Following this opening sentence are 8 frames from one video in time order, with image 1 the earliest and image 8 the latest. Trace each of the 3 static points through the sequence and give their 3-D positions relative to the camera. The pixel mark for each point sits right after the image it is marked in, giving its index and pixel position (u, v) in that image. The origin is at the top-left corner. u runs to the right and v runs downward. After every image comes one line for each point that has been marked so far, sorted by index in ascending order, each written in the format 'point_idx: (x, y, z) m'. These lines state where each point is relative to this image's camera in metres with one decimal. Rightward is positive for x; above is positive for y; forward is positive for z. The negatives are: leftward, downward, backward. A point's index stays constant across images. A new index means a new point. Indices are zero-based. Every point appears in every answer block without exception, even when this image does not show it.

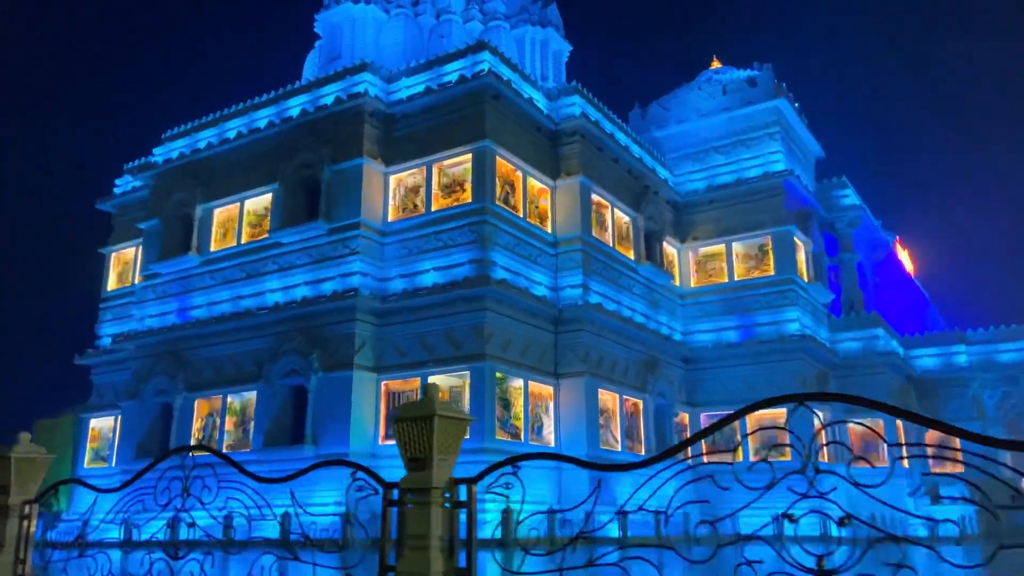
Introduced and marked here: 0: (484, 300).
0: (-0.7, -0.3, +18.9) m
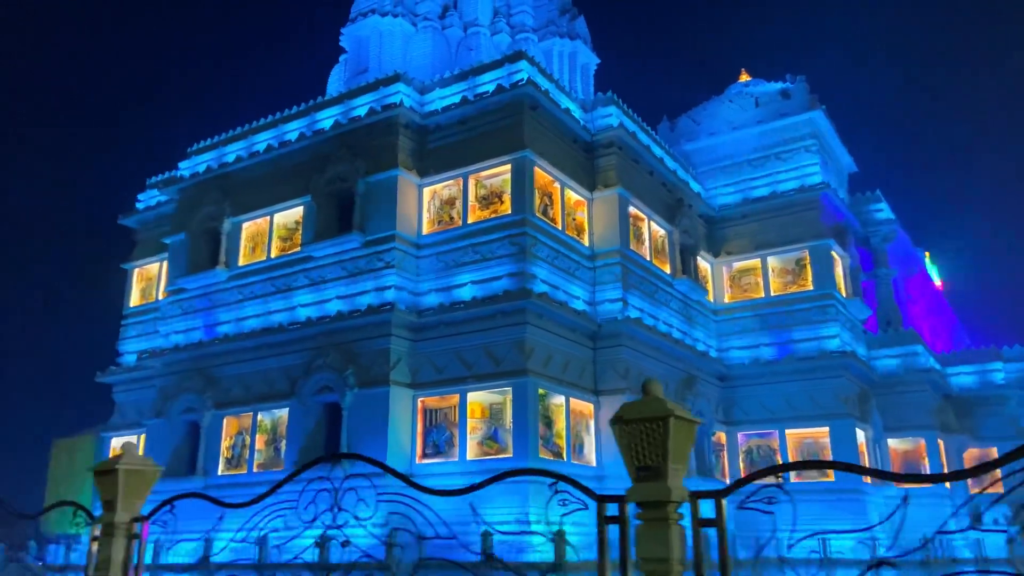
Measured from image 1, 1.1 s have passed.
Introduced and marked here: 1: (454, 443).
0: (+0.3, -0.6, +18.3) m
1: (-1.3, -3.6, +18.4) m
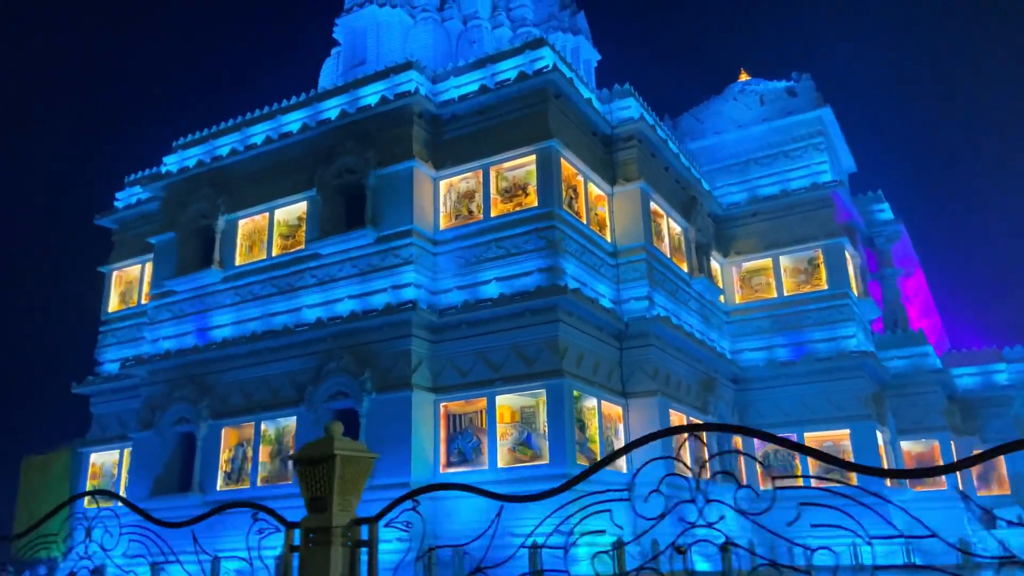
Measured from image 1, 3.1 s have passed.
0: (+1.0, -0.5, +17.3) m
1: (-0.6, -3.5, +17.2) m
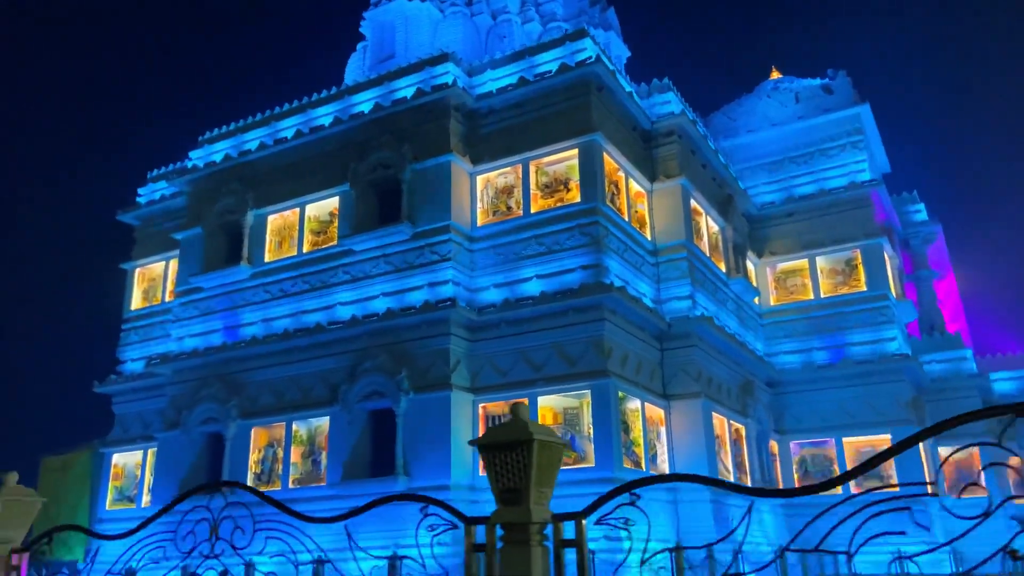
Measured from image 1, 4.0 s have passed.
0: (+1.9, -0.5, +16.7) m
1: (+0.2, -3.4, +16.7) m
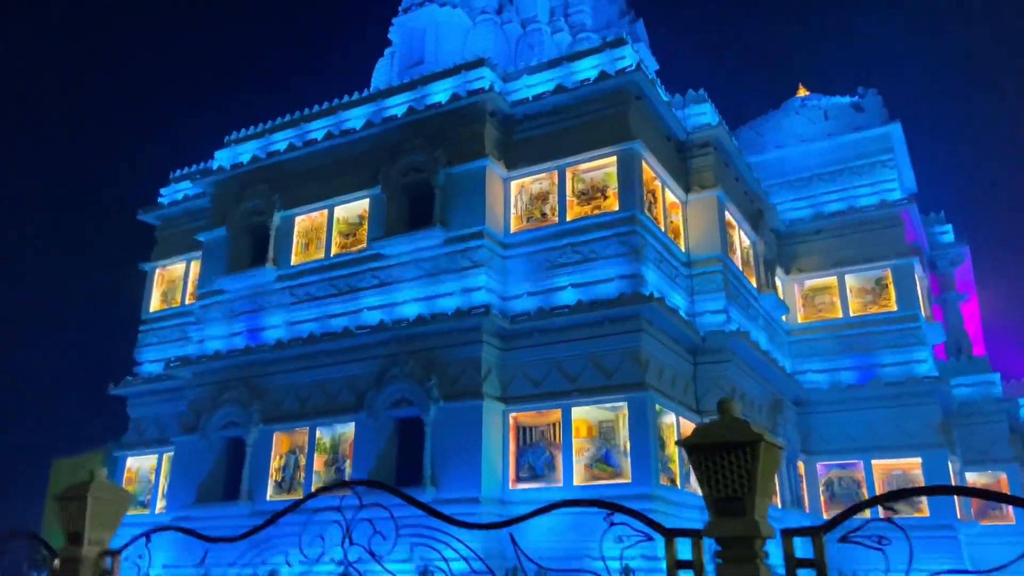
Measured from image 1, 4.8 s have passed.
0: (+2.6, -0.7, +16.3) m
1: (+0.9, -3.6, +16.2) m
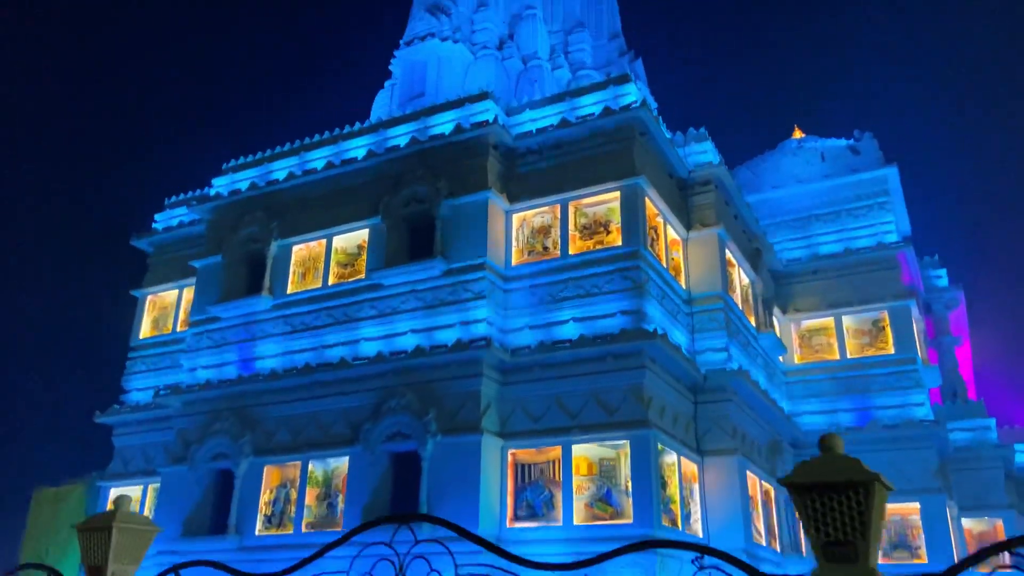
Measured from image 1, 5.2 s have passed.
0: (+2.6, -1.4, +16.1) m
1: (+0.9, -4.3, +15.9) m
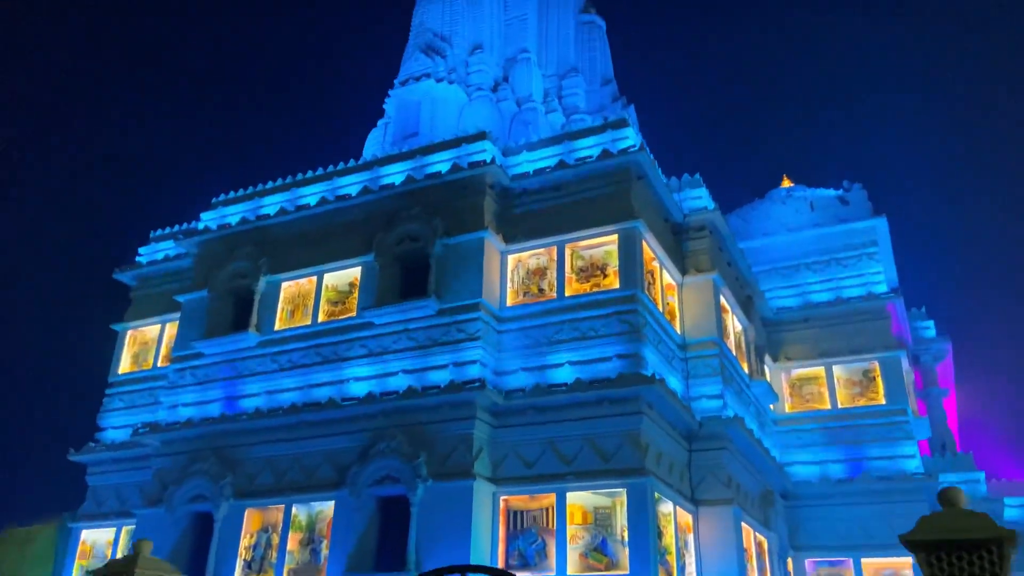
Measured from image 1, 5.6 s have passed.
0: (+2.5, -2.3, +15.8) m
1: (+0.7, -5.1, +15.4) m
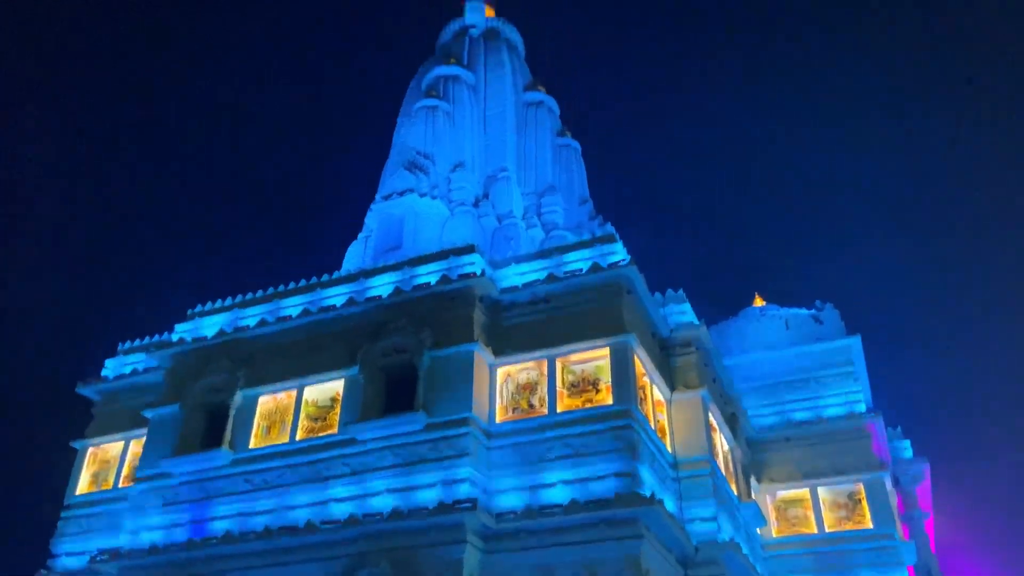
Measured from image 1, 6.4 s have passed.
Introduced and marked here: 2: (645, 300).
0: (+2.4, -4.5, +15.2) m
1: (+0.6, -7.2, +14.2) m
2: (+3.1, -0.3, +19.0) m
